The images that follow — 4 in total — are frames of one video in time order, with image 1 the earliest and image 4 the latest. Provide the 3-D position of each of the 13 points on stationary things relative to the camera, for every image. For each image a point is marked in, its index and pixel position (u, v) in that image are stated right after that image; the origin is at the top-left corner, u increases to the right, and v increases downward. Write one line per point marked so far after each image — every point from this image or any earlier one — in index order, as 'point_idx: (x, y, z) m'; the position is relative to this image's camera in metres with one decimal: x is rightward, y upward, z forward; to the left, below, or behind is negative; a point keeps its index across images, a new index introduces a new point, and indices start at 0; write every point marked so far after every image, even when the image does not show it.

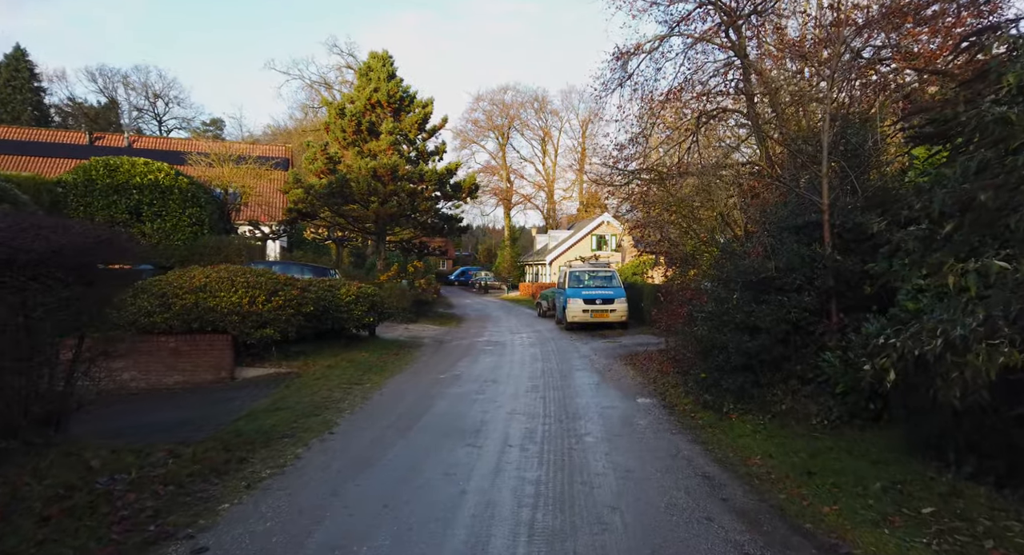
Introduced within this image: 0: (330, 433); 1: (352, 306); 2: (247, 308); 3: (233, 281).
0: (-1.9, -1.6, +5.9) m
1: (-3.2, -0.6, +11.7) m
2: (-4.4, -0.5, +9.5) m
3: (-4.7, -0.1, +9.7) m
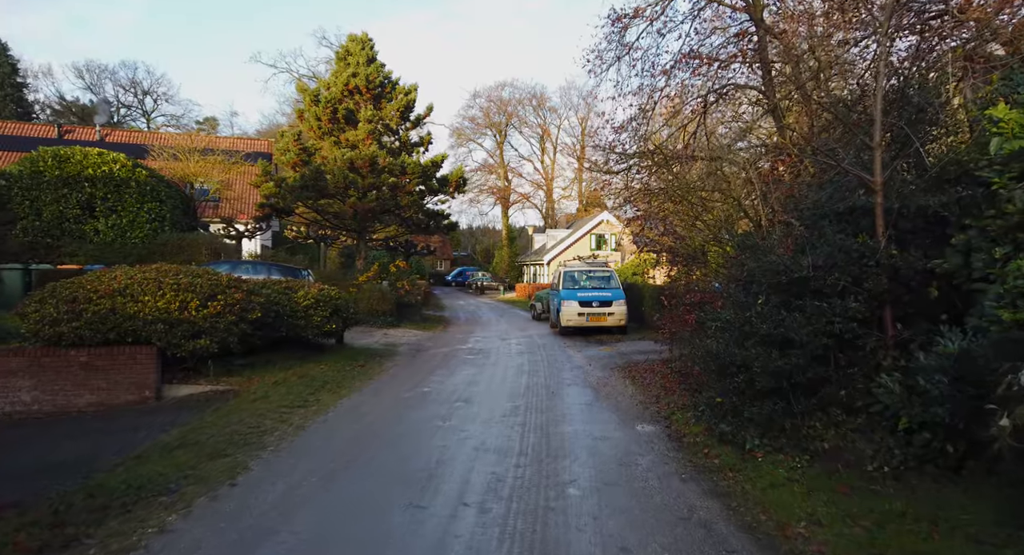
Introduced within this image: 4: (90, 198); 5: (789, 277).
0: (-2.2, -1.6, +4.5) m
1: (-3.6, -0.6, +10.2) m
2: (-4.7, -0.5, +8.1) m
3: (-5.0, -0.1, +8.3) m
4: (-11.2, +2.1, +15.3) m
5: (+2.6, 0.0, +5.4) m
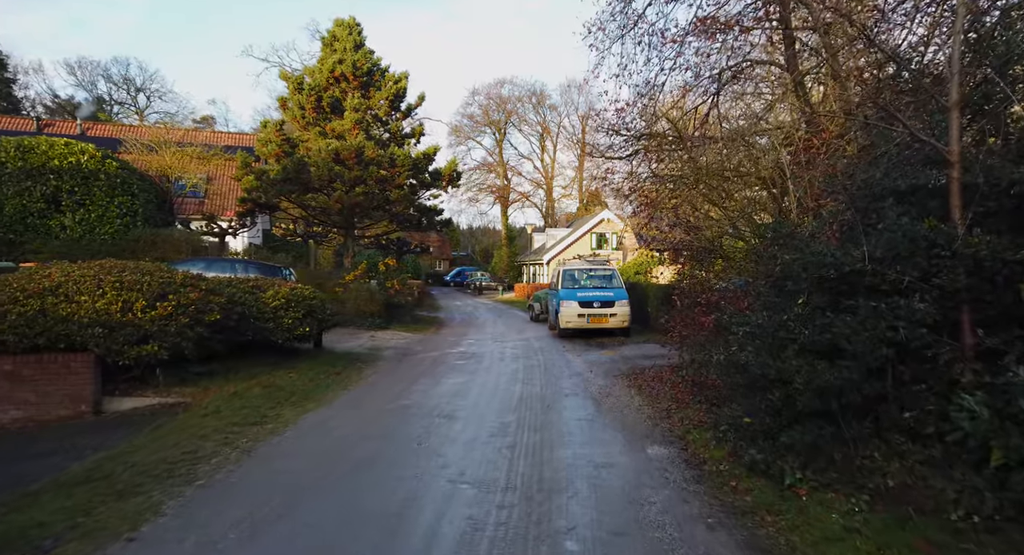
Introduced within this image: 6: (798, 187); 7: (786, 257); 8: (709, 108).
0: (-2.3, -1.6, +3.5) m
1: (-3.7, -0.6, +9.2) m
2: (-4.8, -0.5, +7.1) m
3: (-5.1, 0.0, +7.2) m
4: (-11.3, +2.2, +14.3) m
5: (+2.5, +0.1, +4.4) m
6: (+3.3, +1.0, +6.6) m
7: (+2.3, +0.2, +5.0) m
8: (+3.0, +2.6, +8.7) m
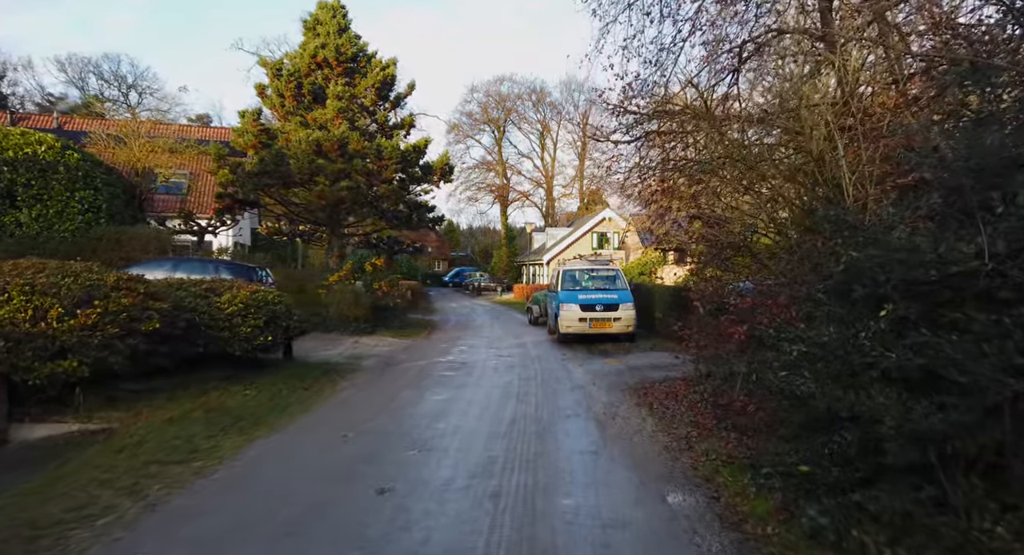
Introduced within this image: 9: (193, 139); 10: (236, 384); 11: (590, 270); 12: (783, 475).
0: (-2.4, -1.6, +2.3) m
1: (-3.8, -0.6, +8.0) m
2: (-4.9, -0.5, +5.9) m
3: (-5.3, -0.1, +6.1) m
4: (-11.4, +2.1, +13.1) m
5: (+2.3, 0.0, +3.2) m
6: (+3.1, +1.0, +5.4) m
7: (+2.2, +0.2, +3.8) m
8: (+2.9, +2.6, +7.5) m
9: (-10.6, +4.7, +19.6) m
10: (-3.7, -1.4, +7.9) m
11: (+2.1, +0.2, +15.9) m
12: (+1.9, -1.4, +4.0) m
